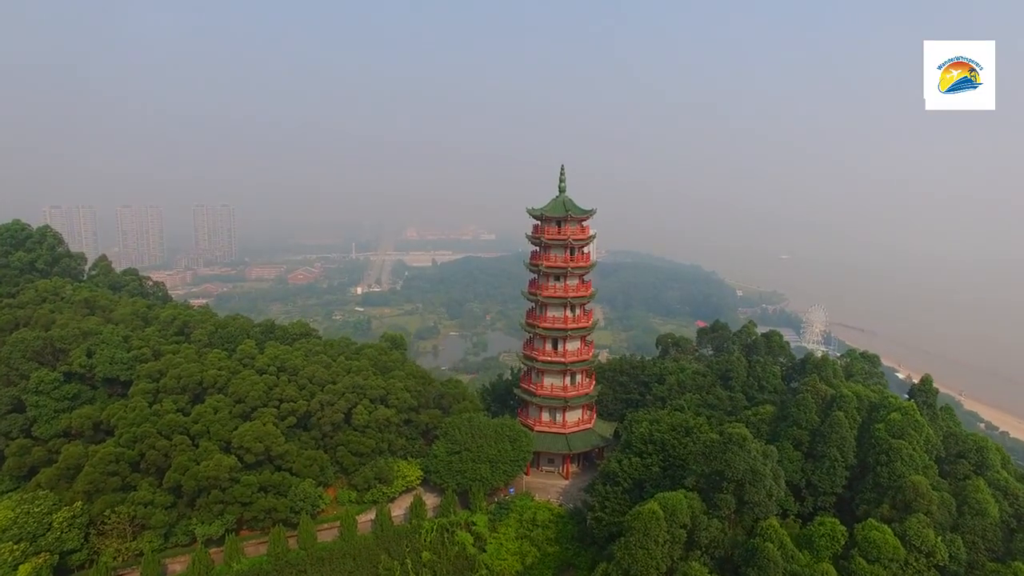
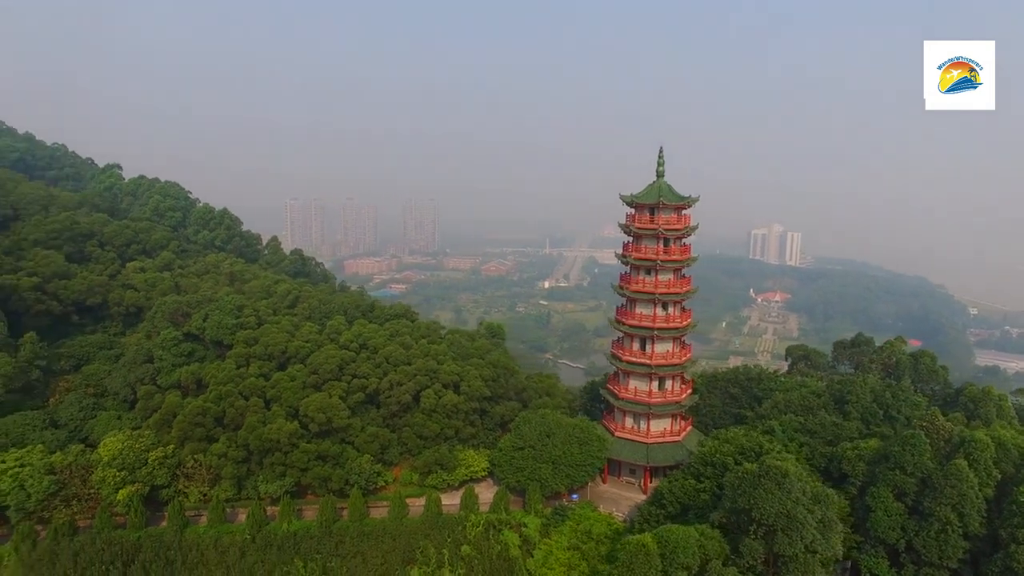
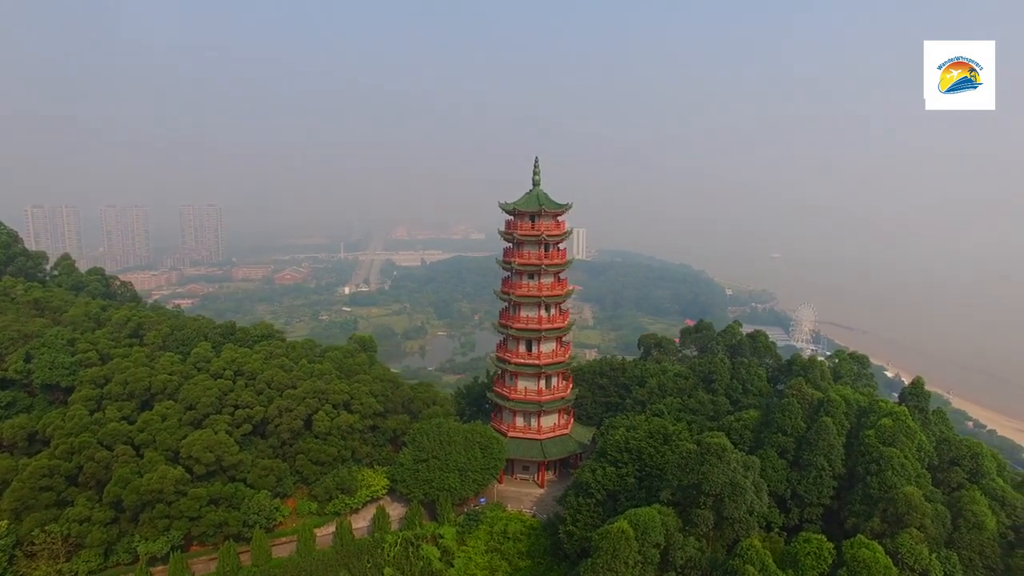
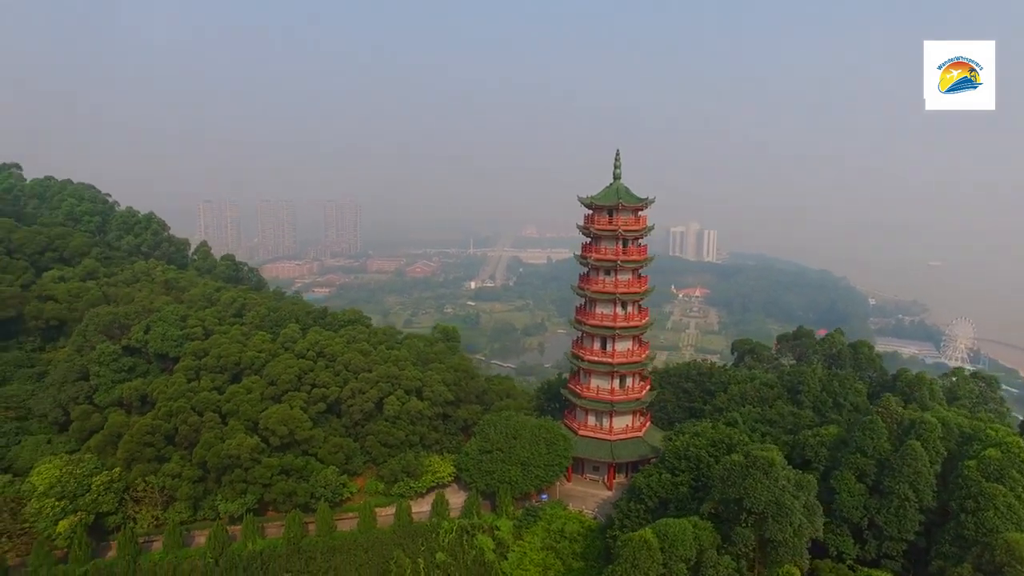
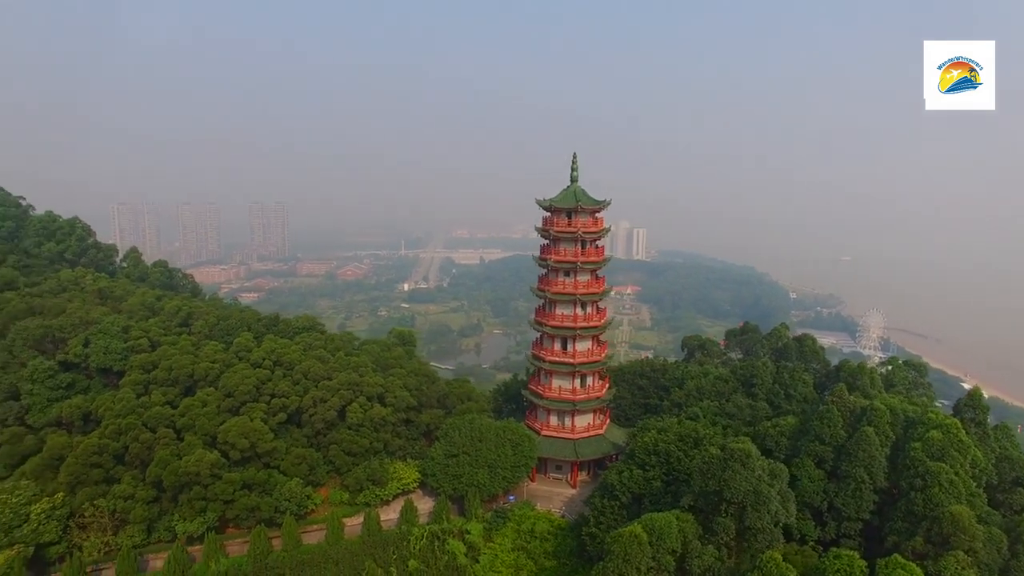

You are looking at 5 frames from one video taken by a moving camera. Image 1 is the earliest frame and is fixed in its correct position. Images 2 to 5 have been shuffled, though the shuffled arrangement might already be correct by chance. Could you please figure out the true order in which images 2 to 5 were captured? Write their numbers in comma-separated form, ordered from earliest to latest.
3, 5, 4, 2
